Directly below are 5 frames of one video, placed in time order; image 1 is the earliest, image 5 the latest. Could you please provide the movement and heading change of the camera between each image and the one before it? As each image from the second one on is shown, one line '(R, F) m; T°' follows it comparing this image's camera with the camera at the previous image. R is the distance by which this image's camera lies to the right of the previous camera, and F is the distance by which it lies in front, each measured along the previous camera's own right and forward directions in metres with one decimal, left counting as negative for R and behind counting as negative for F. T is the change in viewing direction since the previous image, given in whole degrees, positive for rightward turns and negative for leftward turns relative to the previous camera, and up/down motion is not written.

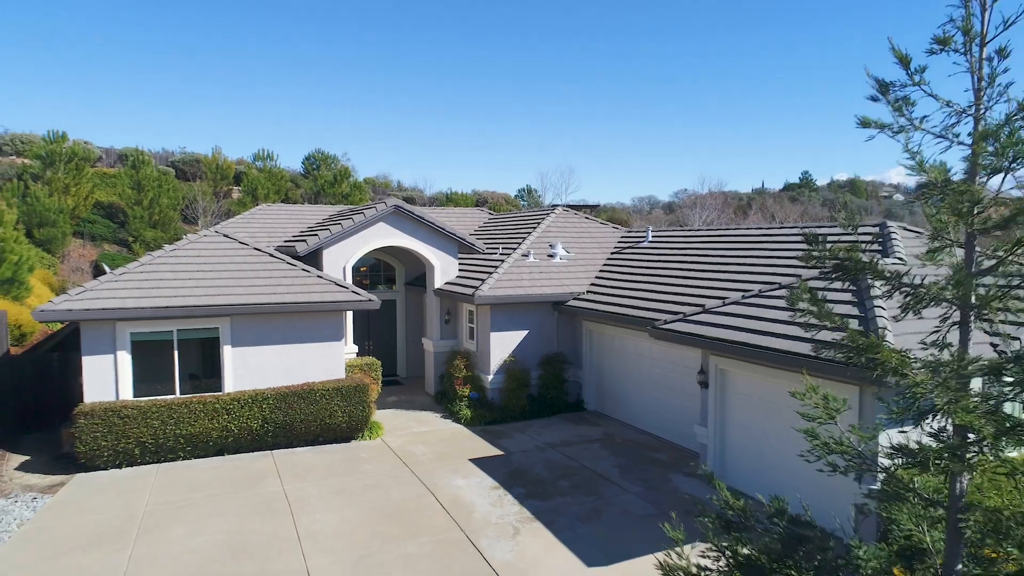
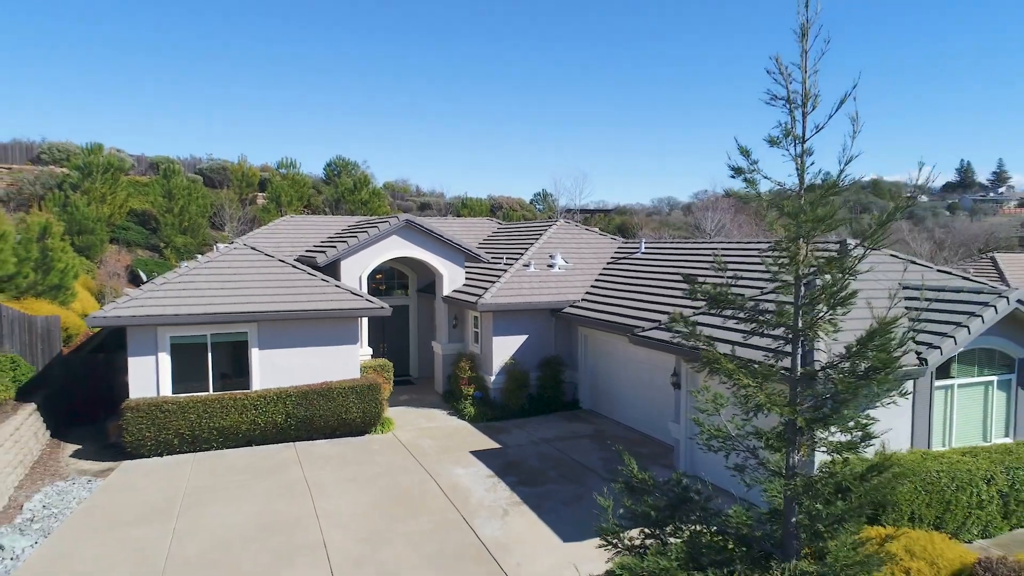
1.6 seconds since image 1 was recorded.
(+0.5, -1.3) m; -2°
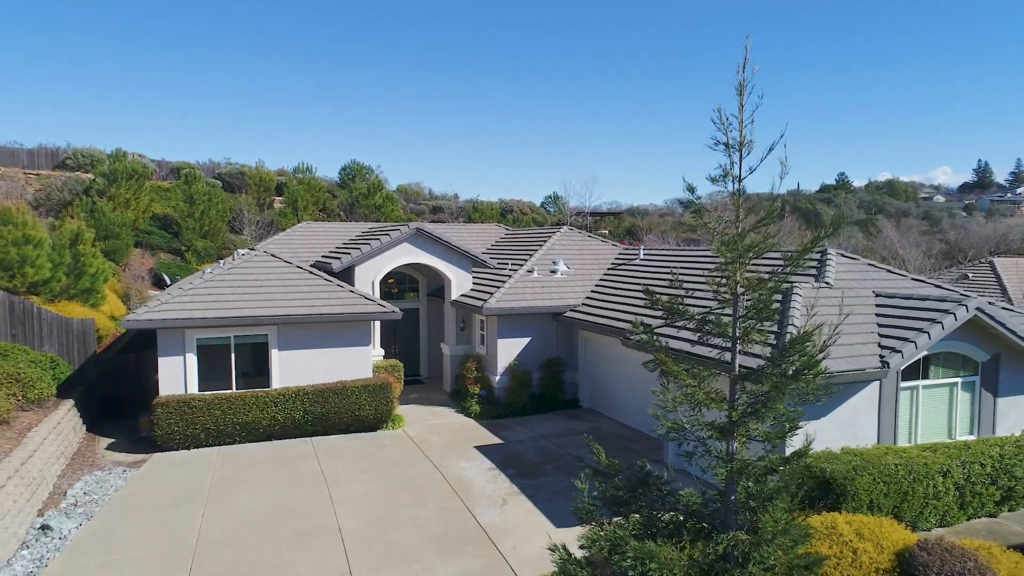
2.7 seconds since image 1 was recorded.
(+0.3, -0.9) m; -1°
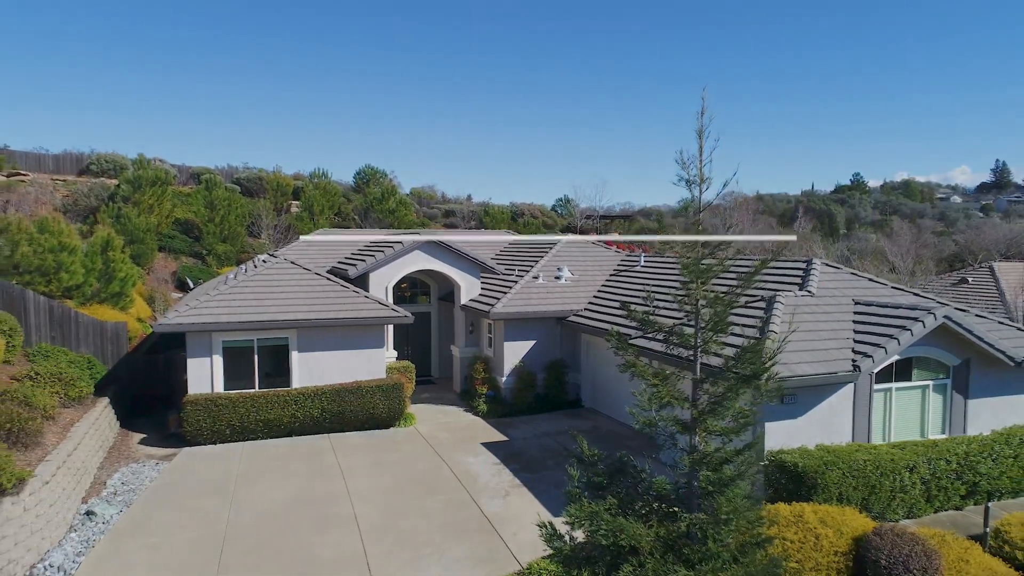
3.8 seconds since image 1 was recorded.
(+0.2, -0.9) m; -1°
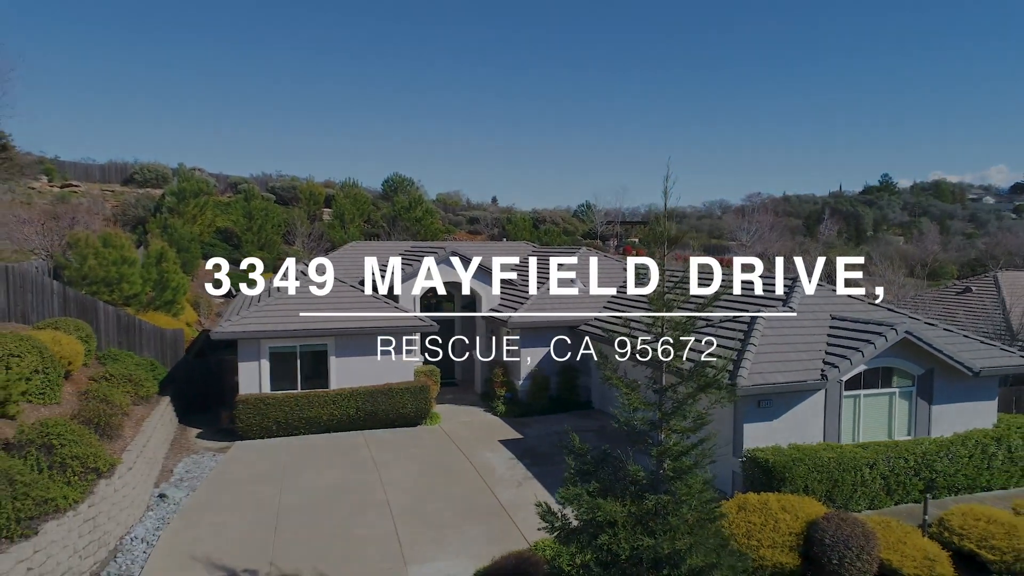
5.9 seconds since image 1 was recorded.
(+0.3, -1.7) m; -2°
